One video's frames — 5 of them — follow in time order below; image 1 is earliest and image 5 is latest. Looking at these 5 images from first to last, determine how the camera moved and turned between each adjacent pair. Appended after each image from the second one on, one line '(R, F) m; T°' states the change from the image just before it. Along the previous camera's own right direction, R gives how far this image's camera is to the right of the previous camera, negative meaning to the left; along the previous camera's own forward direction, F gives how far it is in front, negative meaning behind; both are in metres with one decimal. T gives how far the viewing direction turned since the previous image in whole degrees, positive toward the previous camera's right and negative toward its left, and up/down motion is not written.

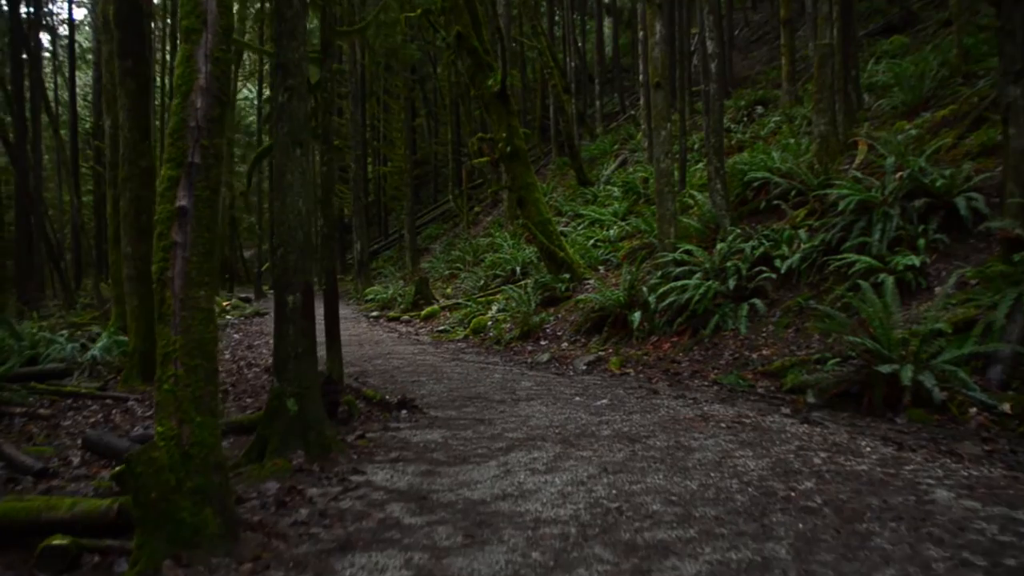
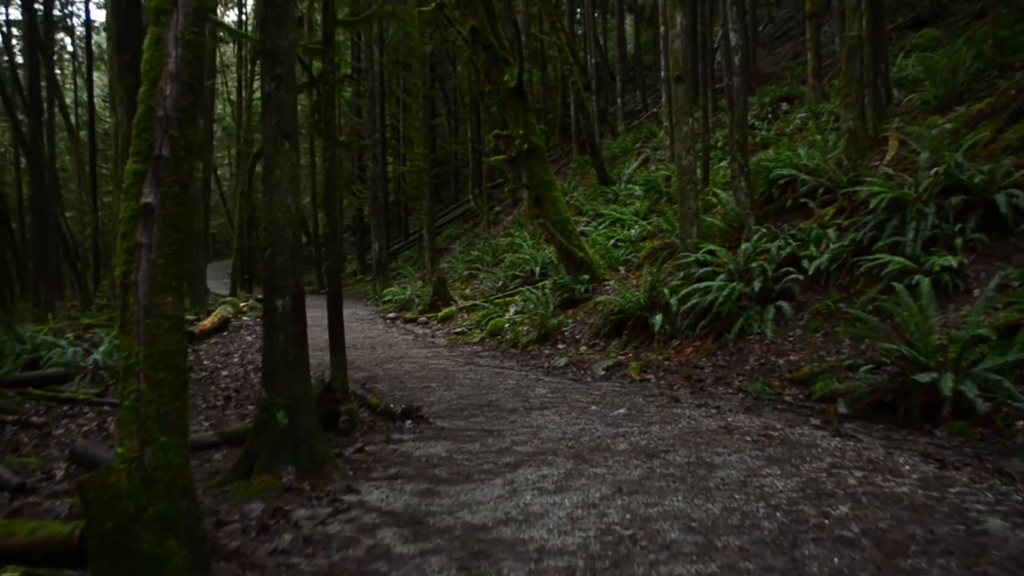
(+0.1, +0.4) m; -1°
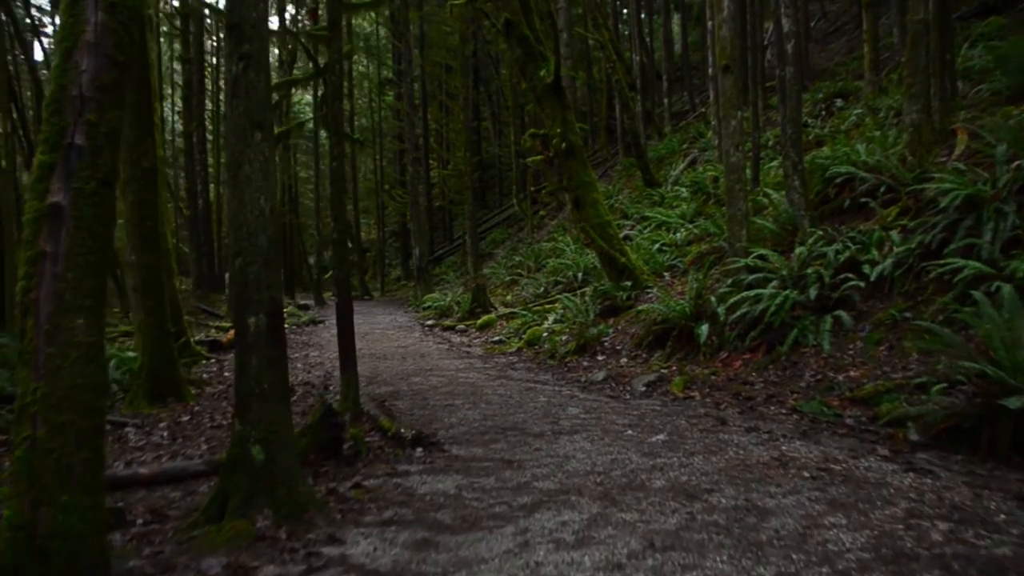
(+0.2, +0.8) m; -3°
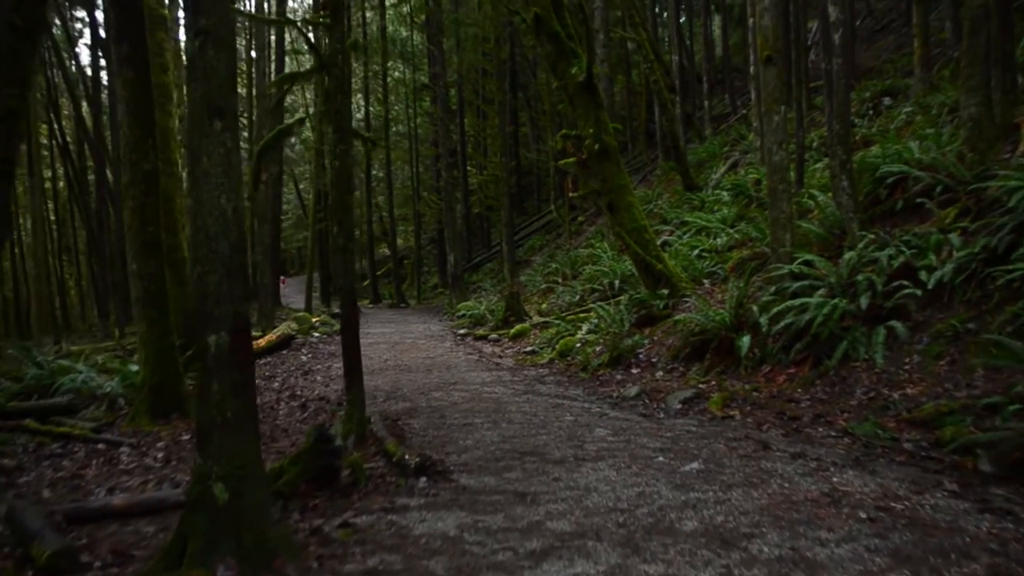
(+0.1, +0.7) m; -2°
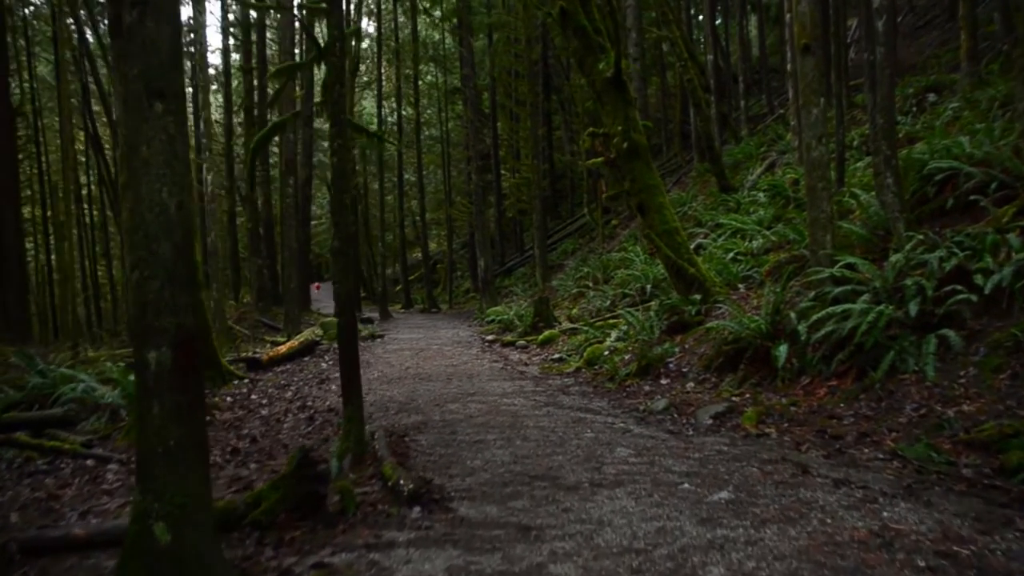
(+0.2, +0.6) m; -2°
